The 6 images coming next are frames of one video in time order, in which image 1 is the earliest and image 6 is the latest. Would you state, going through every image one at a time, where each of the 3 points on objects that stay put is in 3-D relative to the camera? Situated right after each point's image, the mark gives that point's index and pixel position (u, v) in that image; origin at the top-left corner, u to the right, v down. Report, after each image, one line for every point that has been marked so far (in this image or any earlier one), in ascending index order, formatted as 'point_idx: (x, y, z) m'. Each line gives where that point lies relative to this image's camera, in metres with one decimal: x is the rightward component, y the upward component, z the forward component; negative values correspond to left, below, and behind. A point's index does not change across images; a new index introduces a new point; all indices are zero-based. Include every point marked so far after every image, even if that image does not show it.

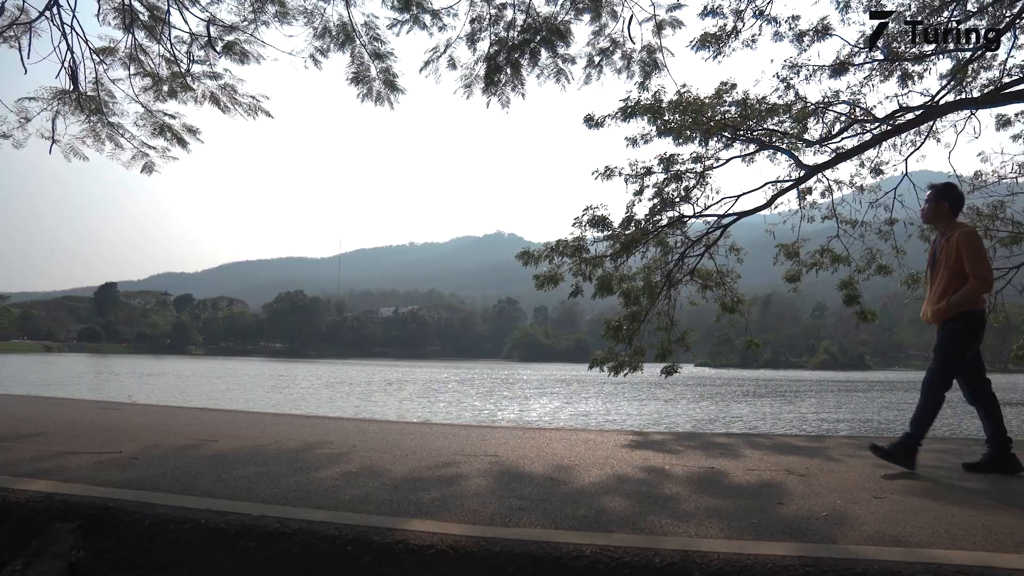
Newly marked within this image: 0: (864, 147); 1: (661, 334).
0: (+5.4, +2.2, +12.2) m
1: (+1.8, -0.5, +9.8) m
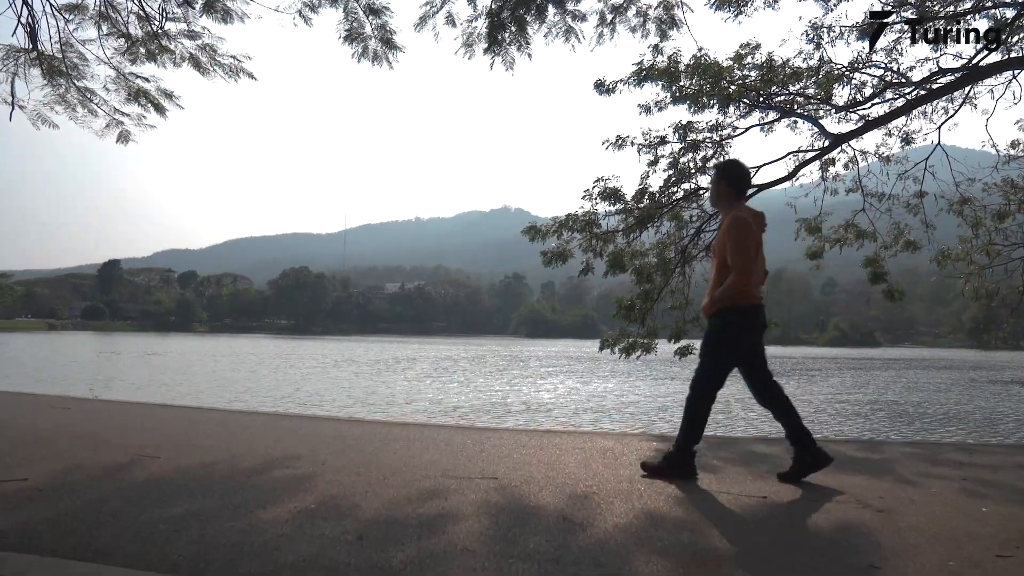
0: (+5.5, +2.5, +11.5) m
1: (+1.9, -0.3, +9.1) m
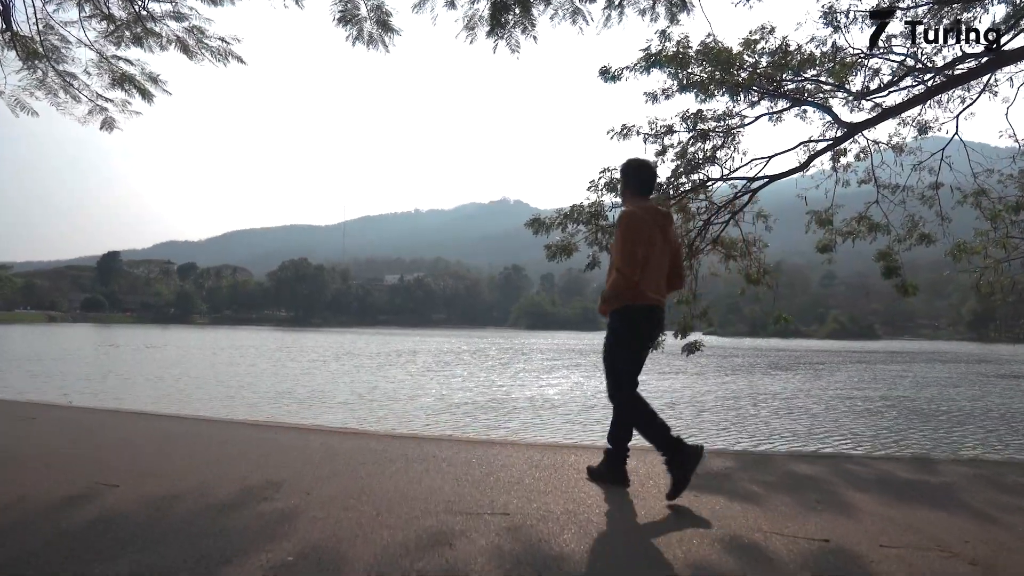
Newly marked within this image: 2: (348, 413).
0: (+5.6, +2.6, +11.1) m
1: (+1.9, -0.2, +8.7) m
2: (-2.8, -2.2, +13.7) m
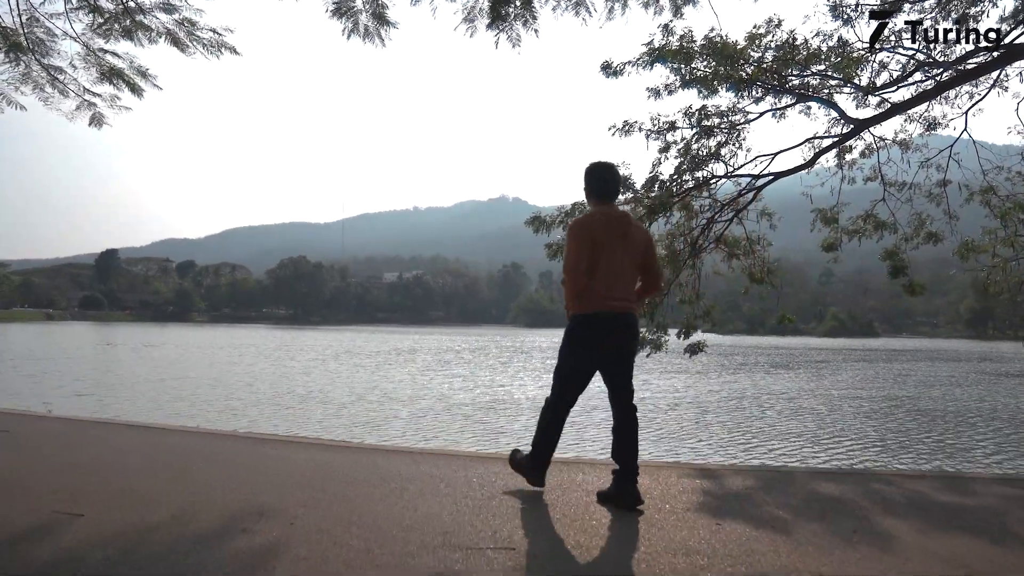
0: (+5.6, +2.6, +10.8) m
1: (+1.9, -0.2, +8.5) m
2: (-2.8, -2.2, +13.5) m
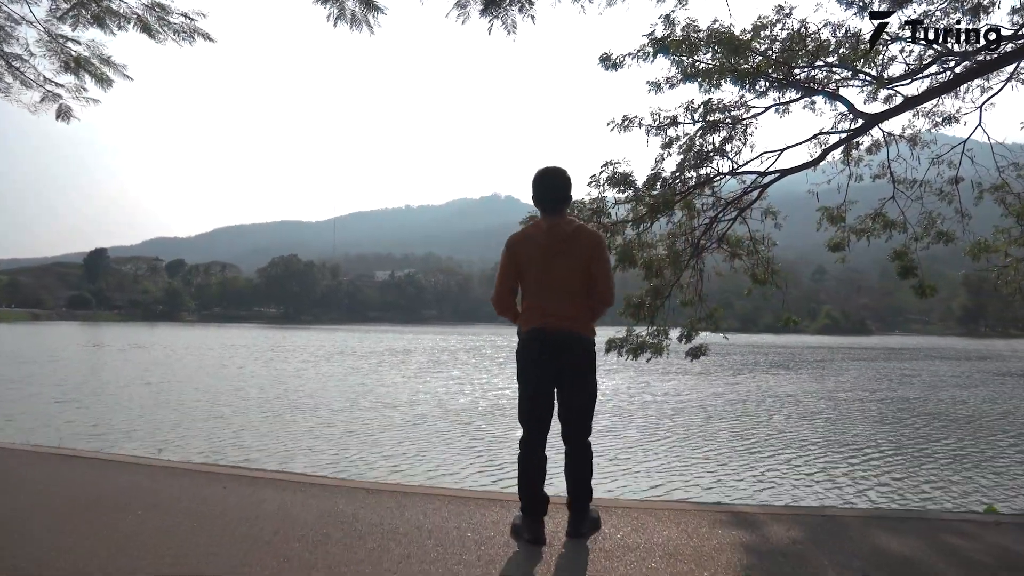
0: (+5.5, +2.6, +10.4) m
1: (+1.9, -0.3, +8.0) m
2: (-2.9, -2.2, +12.9) m
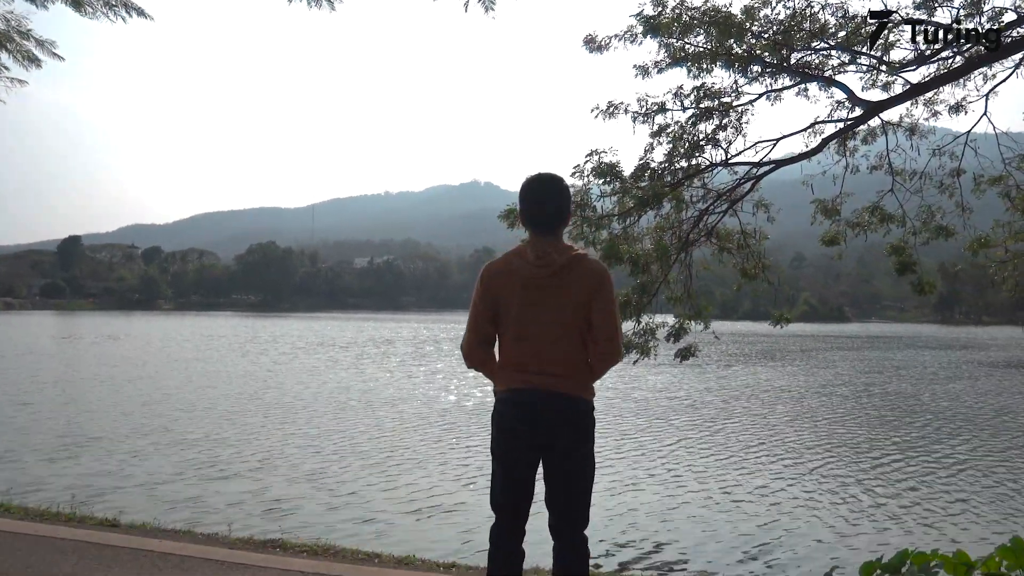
0: (+5.2, +2.6, +9.8) m
1: (+1.6, -0.3, +7.4) m
2: (-3.2, -2.2, +12.2) m
